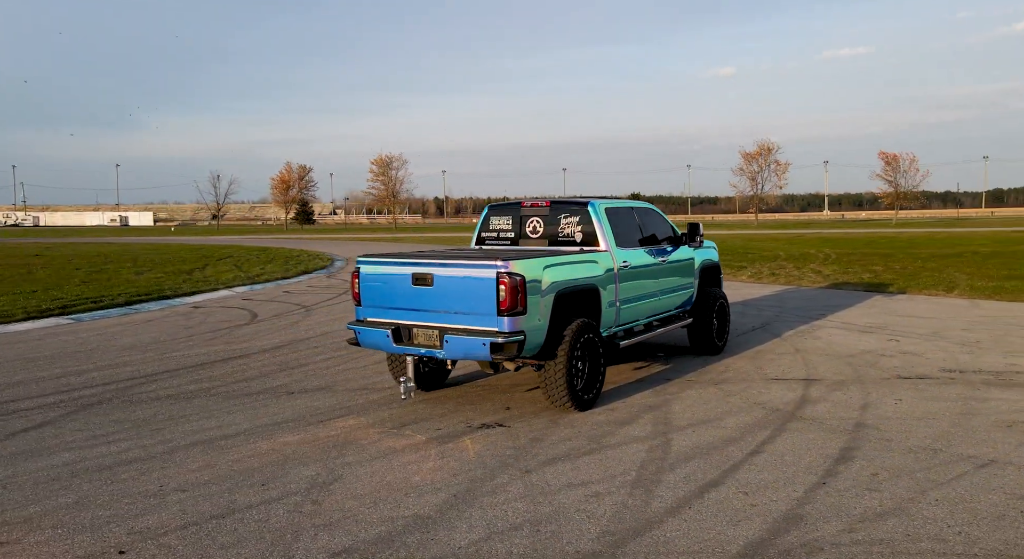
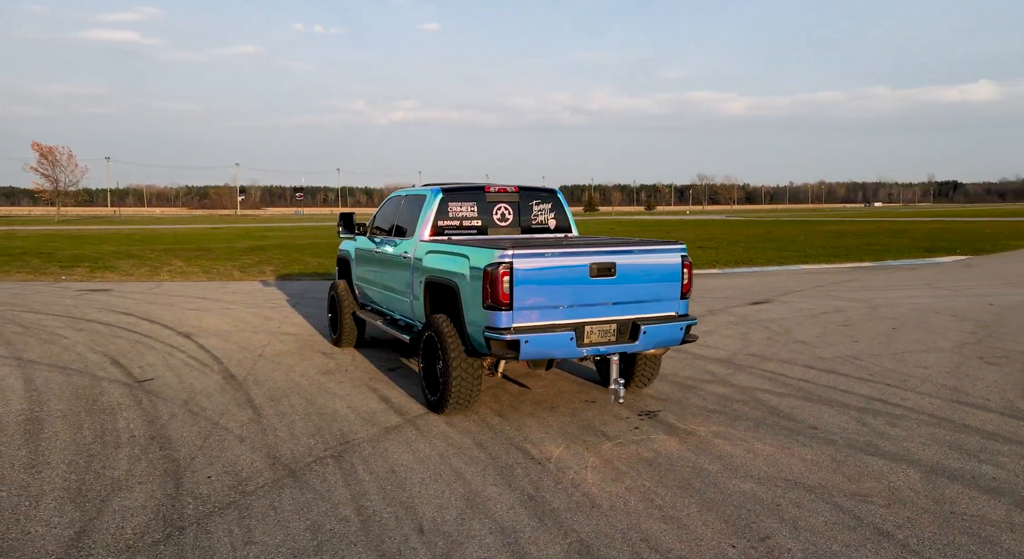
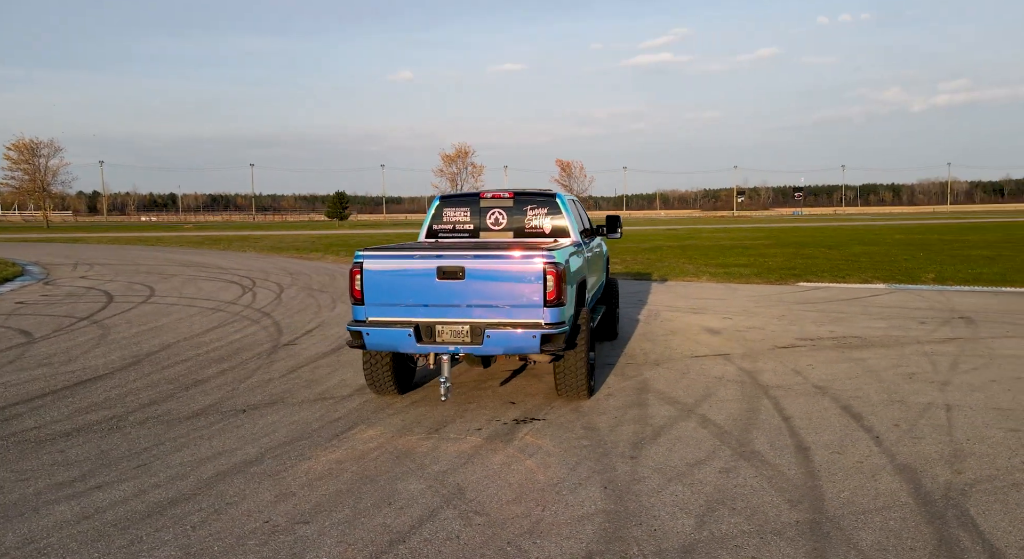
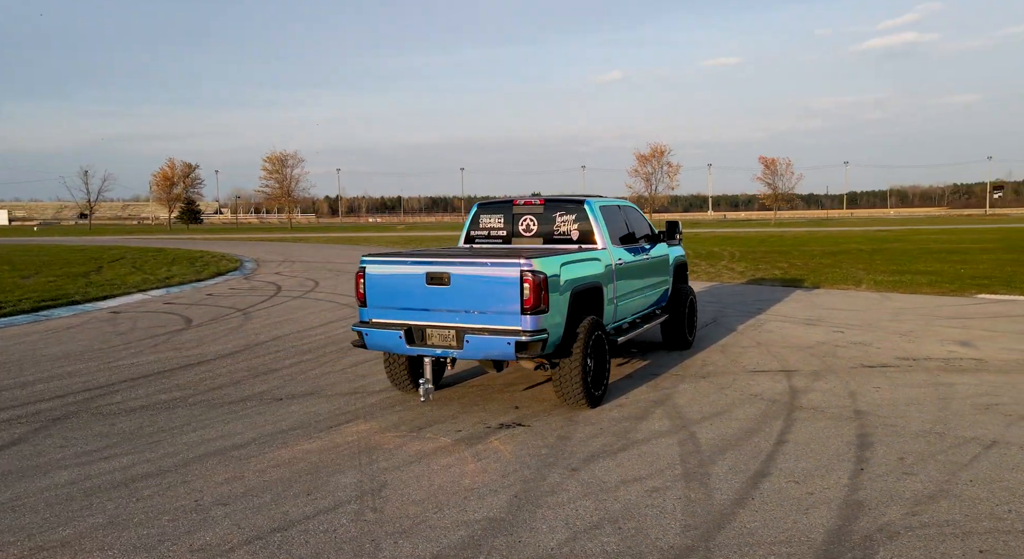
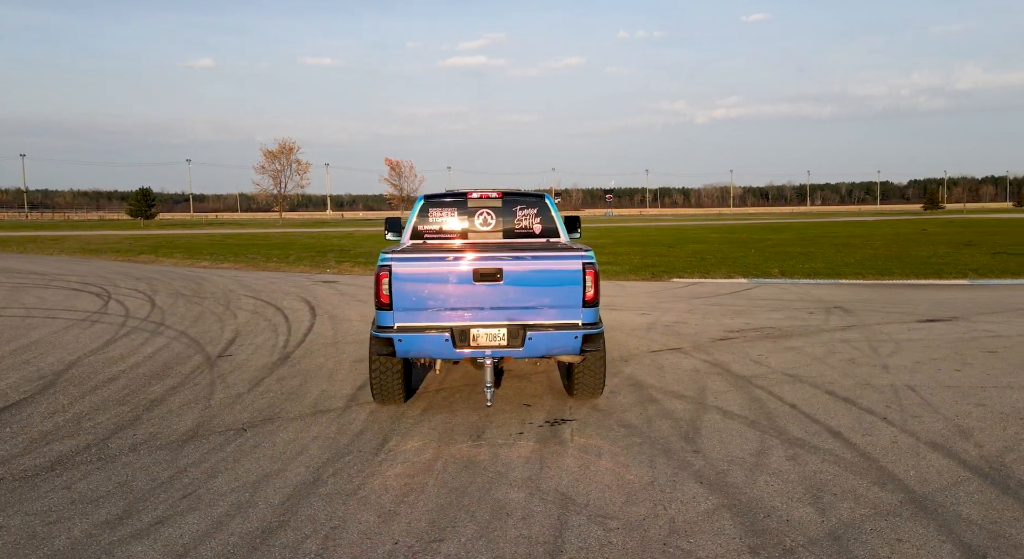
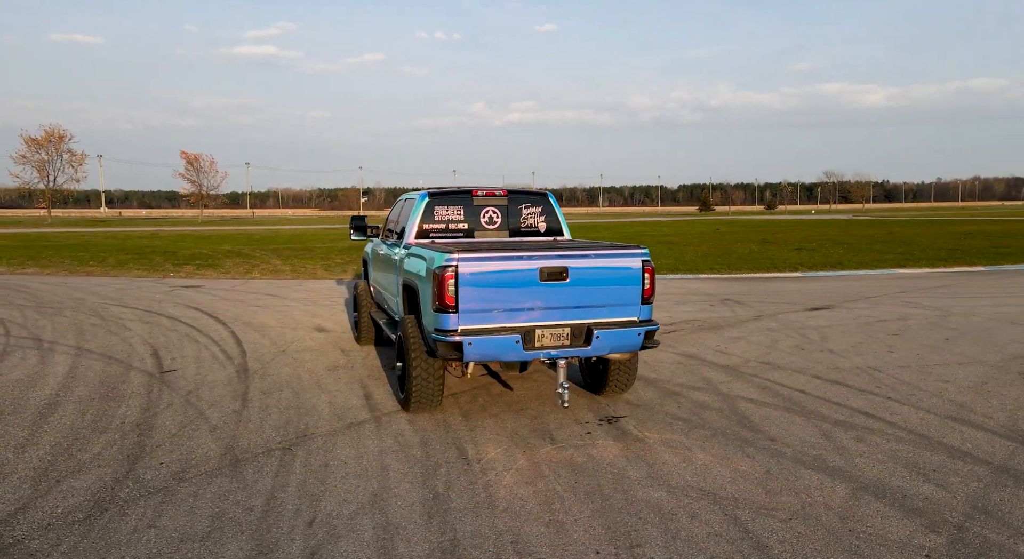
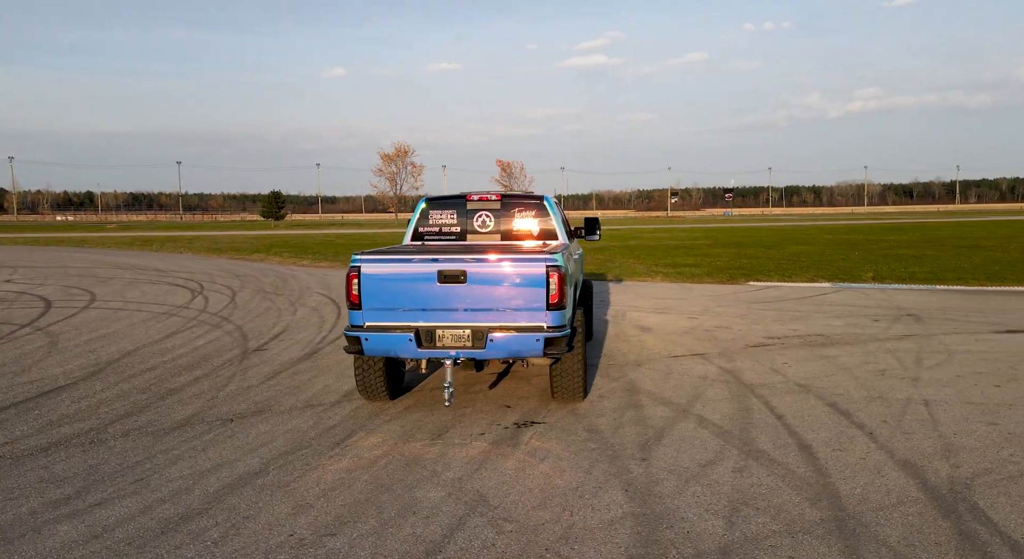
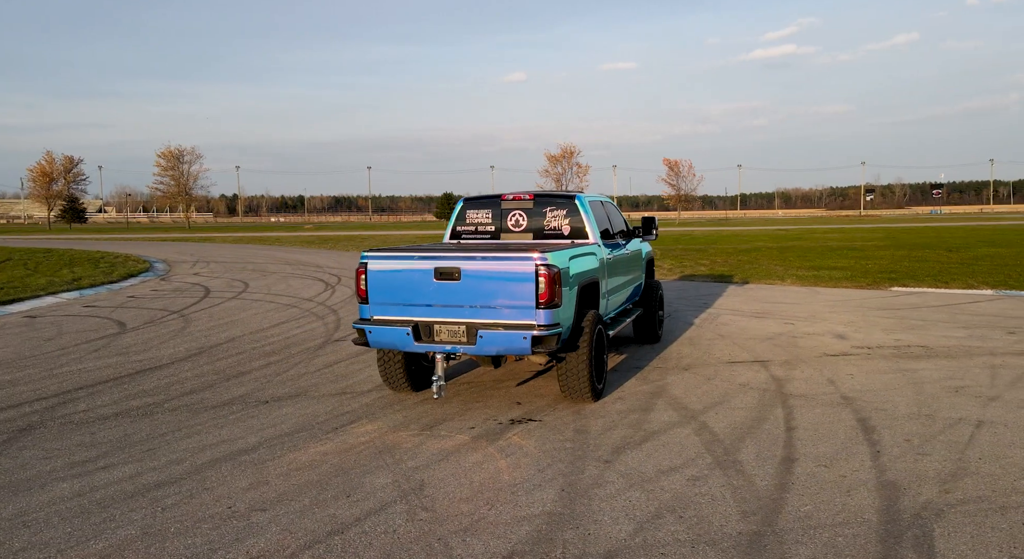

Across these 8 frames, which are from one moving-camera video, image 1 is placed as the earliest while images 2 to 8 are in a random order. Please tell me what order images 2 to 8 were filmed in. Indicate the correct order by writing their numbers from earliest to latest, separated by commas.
4, 8, 3, 7, 5, 6, 2
